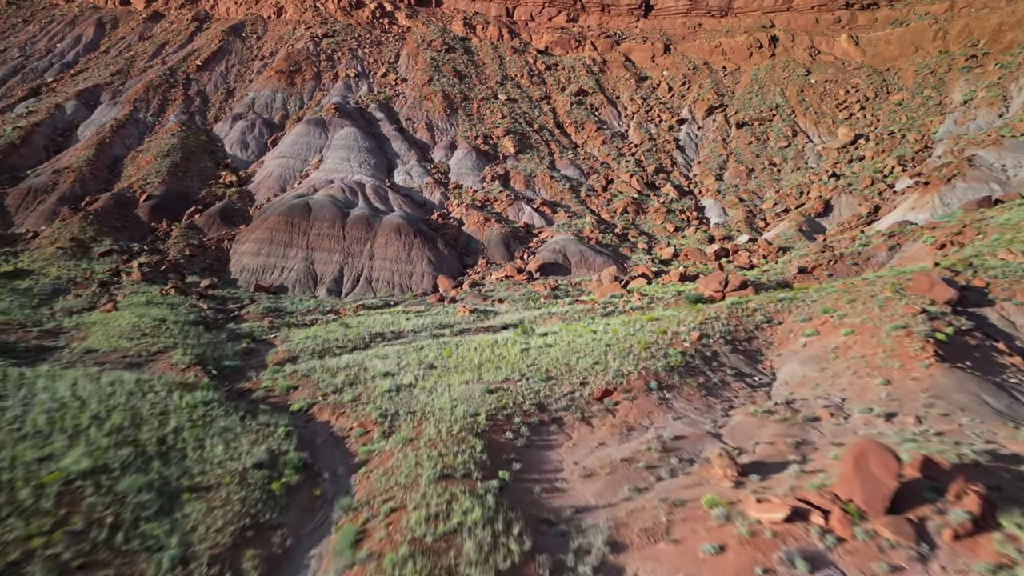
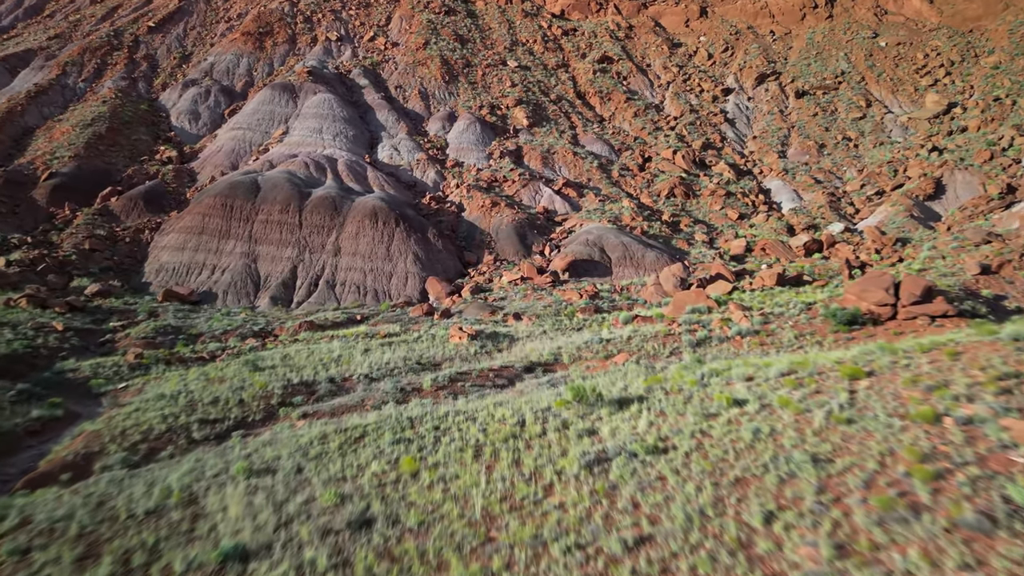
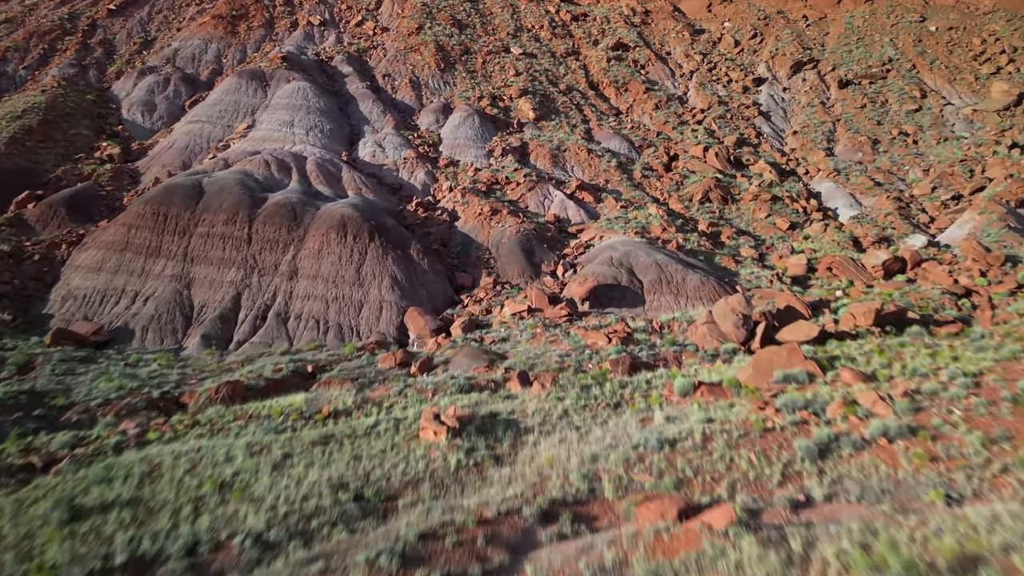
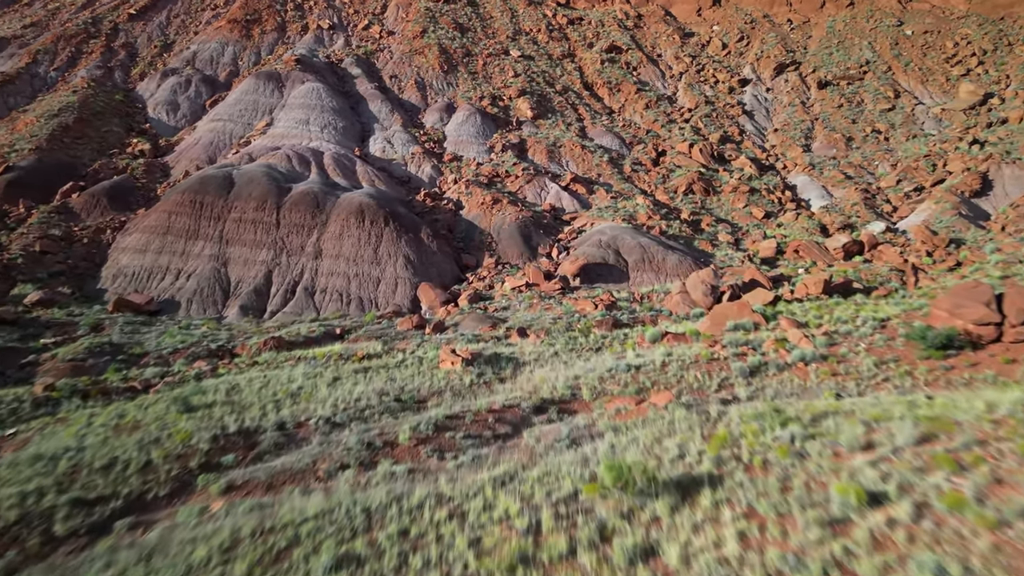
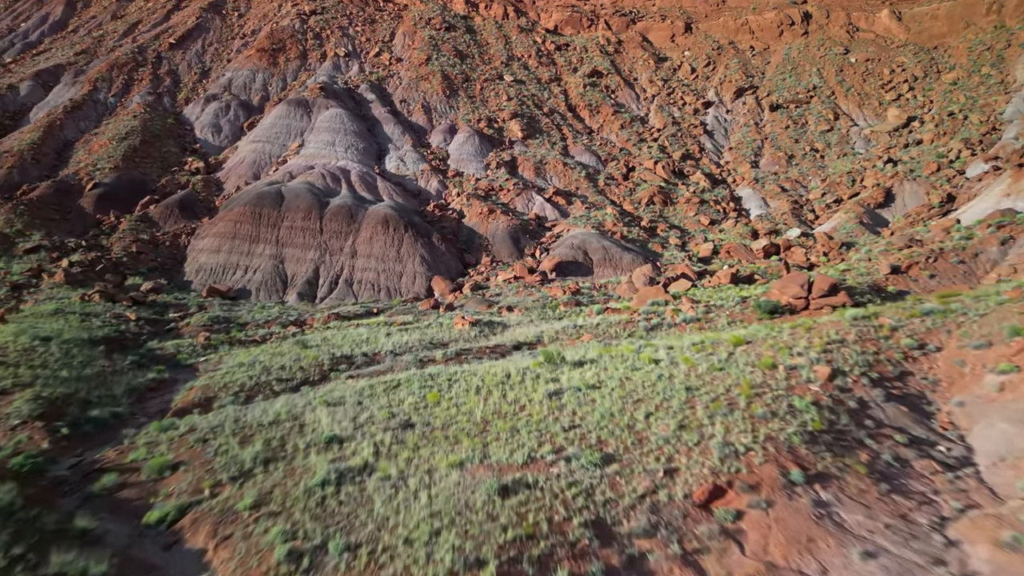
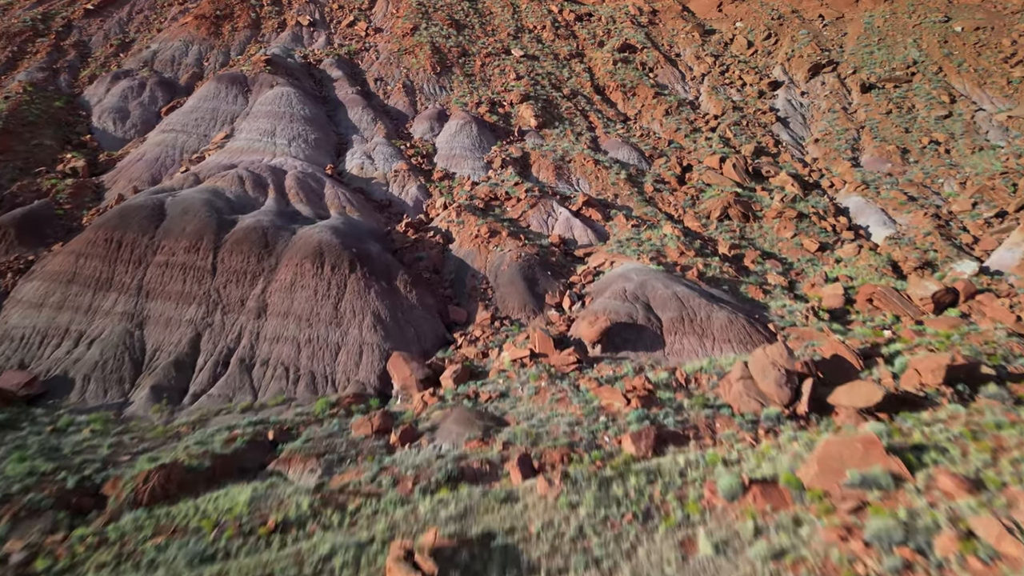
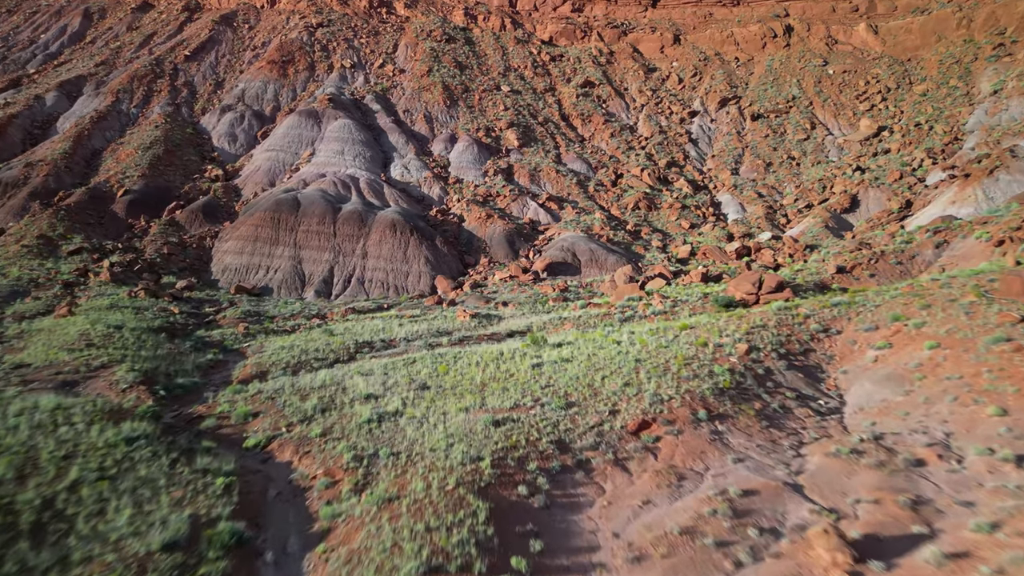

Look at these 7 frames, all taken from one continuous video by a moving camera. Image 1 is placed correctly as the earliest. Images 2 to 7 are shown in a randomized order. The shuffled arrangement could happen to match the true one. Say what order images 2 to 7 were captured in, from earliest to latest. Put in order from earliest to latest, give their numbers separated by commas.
7, 5, 2, 4, 3, 6
